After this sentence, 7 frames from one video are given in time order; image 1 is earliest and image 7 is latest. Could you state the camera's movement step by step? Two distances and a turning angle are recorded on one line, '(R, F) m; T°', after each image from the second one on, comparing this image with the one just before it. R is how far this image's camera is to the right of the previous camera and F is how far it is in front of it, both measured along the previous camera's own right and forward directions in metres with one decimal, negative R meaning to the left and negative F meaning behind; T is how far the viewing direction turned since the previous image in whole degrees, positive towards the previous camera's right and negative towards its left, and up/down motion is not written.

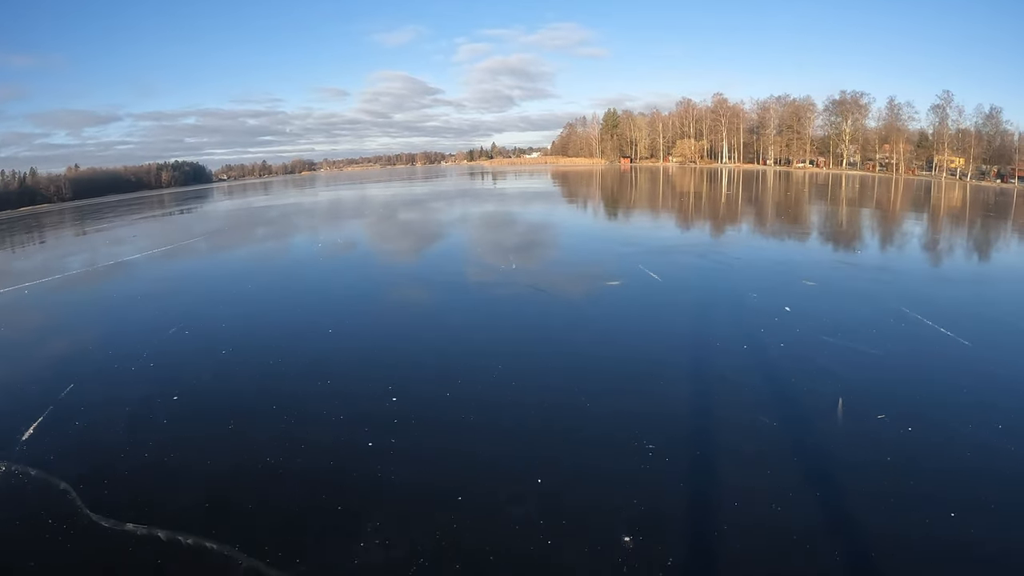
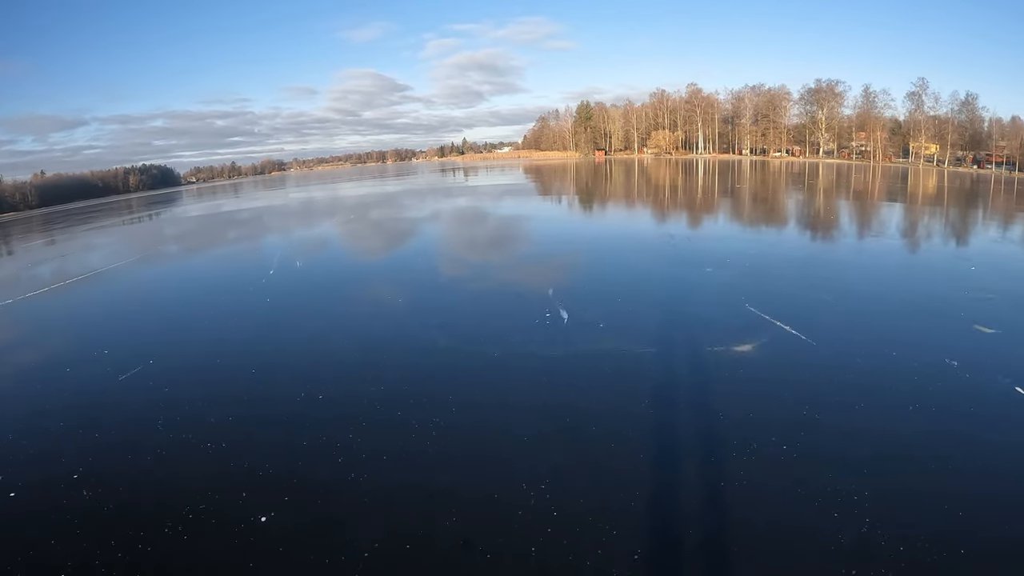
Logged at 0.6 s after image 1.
(0.0, +0.8) m; +3°
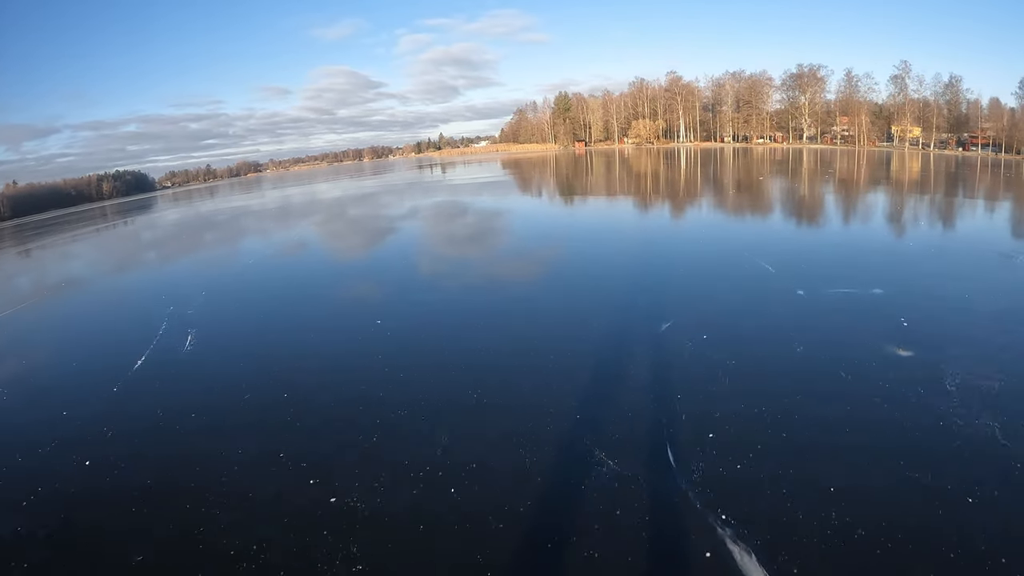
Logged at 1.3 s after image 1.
(0.0, +0.7) m; +2°
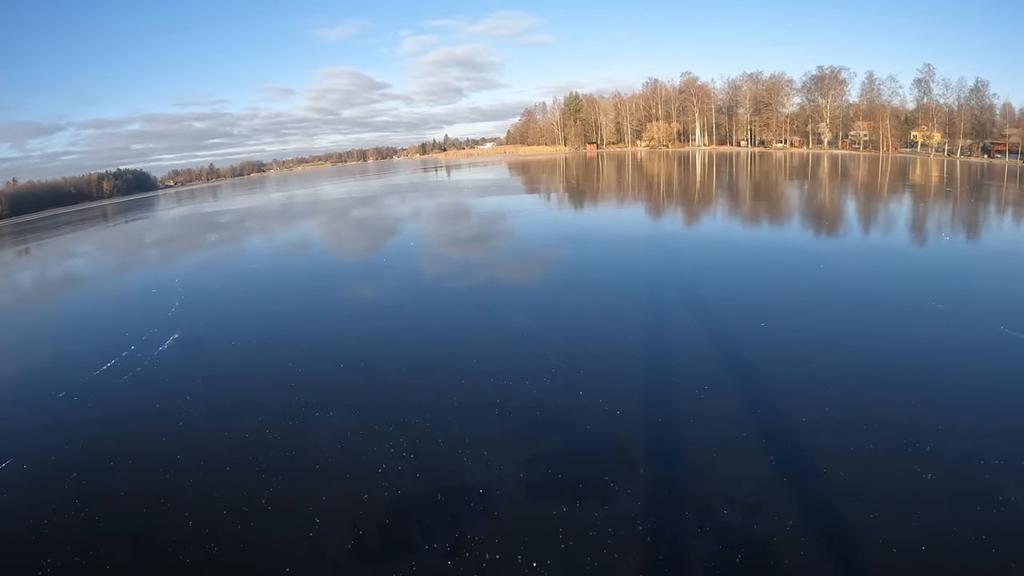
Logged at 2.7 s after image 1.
(-0.3, +0.6) m; 0°
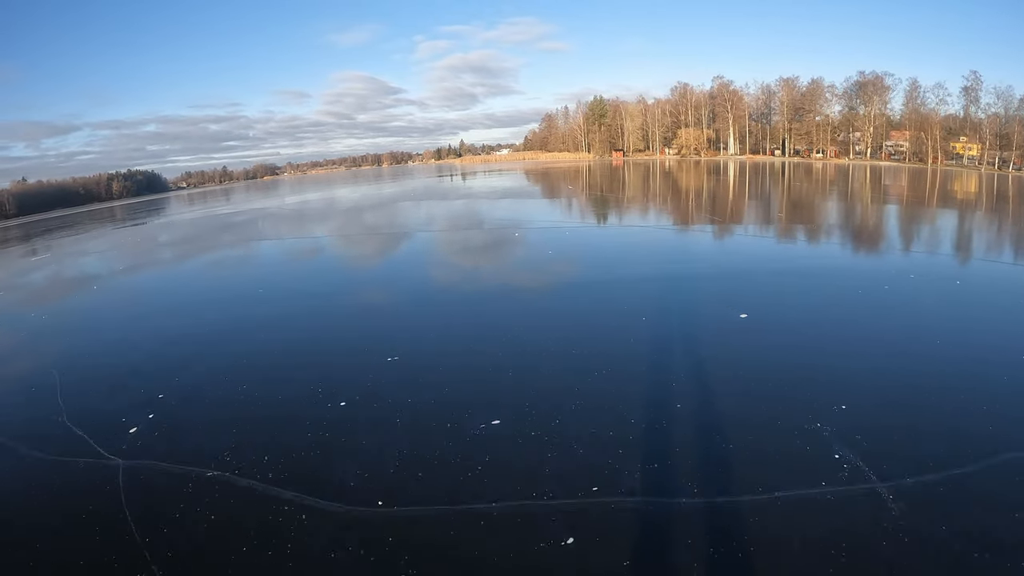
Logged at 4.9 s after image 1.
(-0.4, +0.9) m; -1°
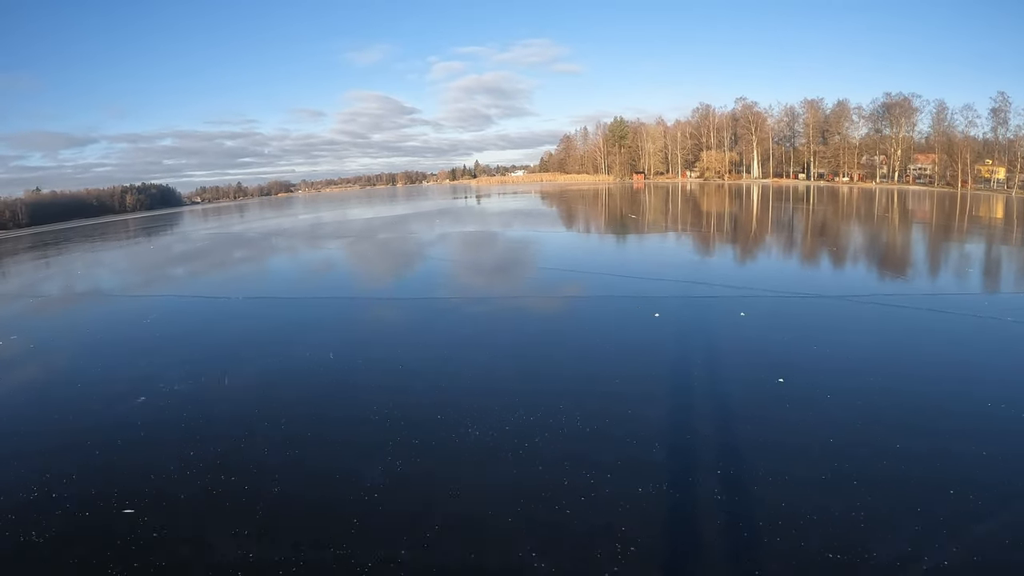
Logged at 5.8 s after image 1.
(-0.2, +0.4) m; -1°
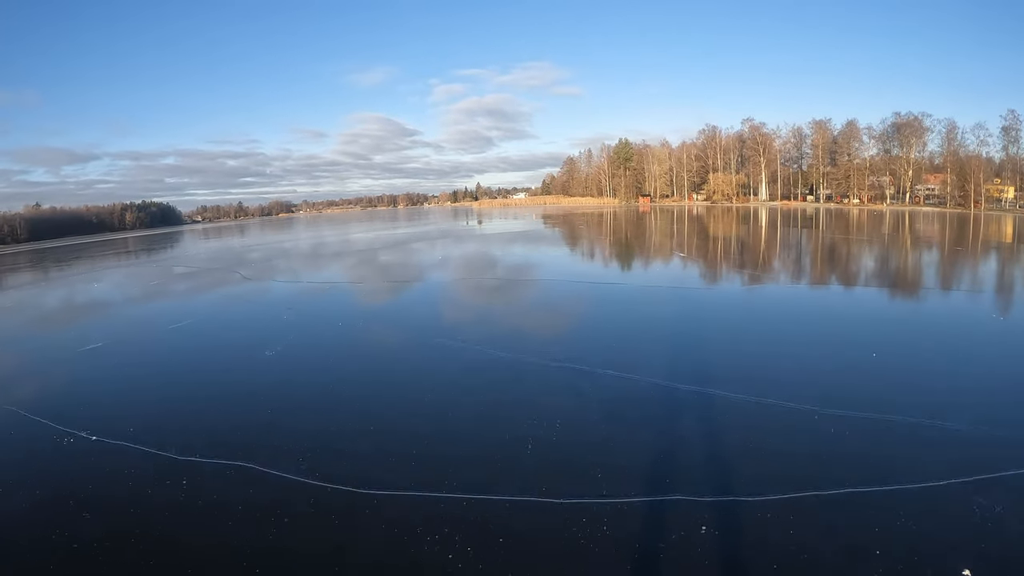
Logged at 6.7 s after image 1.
(-0.4, +0.4) m; 0°
